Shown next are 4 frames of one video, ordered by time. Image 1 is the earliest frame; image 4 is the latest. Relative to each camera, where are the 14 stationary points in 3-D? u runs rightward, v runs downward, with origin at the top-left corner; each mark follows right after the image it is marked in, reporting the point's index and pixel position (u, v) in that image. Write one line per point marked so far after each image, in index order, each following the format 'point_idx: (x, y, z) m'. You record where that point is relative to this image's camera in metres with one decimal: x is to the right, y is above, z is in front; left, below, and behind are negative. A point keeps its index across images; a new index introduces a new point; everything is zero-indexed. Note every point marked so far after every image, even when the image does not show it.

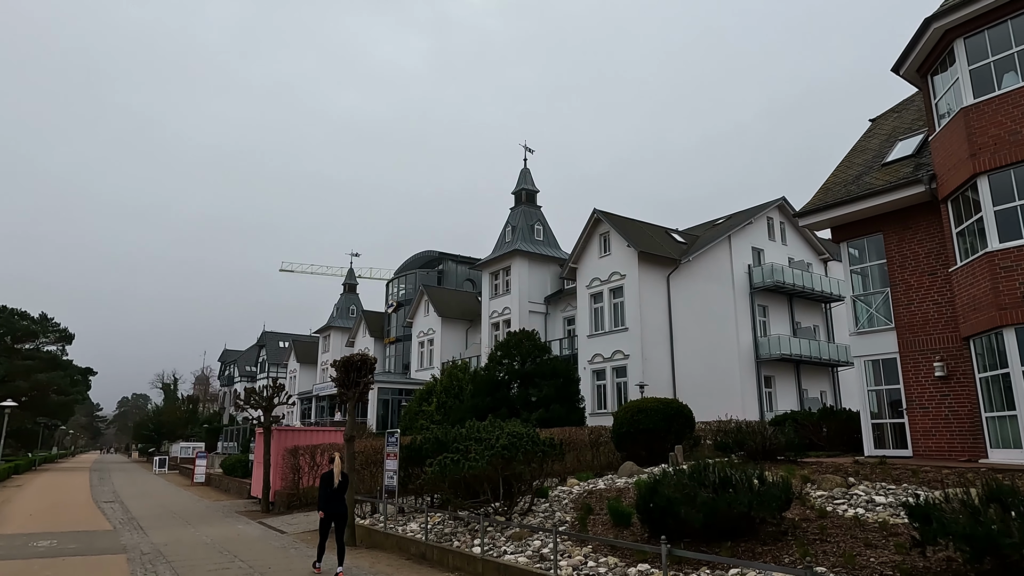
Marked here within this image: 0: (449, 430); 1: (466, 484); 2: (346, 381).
0: (-1.2, -2.8, +13.3) m
1: (-0.7, -3.1, +10.6) m
2: (-3.1, -1.7, +12.5) m
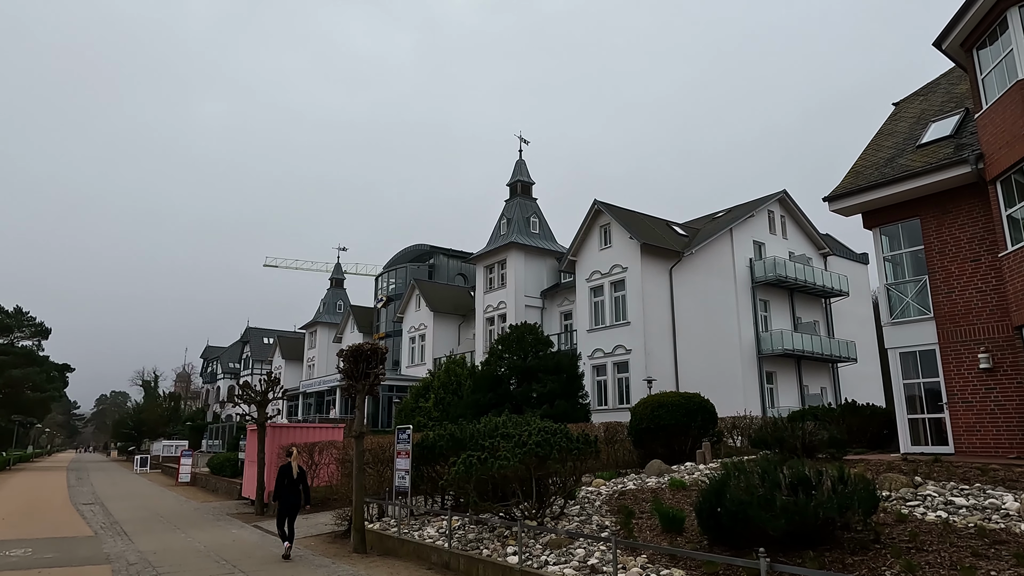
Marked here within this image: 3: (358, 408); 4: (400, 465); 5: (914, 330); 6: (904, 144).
0: (-0.8, -2.5, +12.2) m
1: (-0.3, -2.8, +9.5) m
2: (-2.7, -1.4, +11.4) m
3: (-2.6, -2.0, +11.3) m
4: (-2.0, -3.2, +12.0) m
5: (+8.8, -0.9, +14.8) m
6: (+9.3, +3.4, +16.1) m
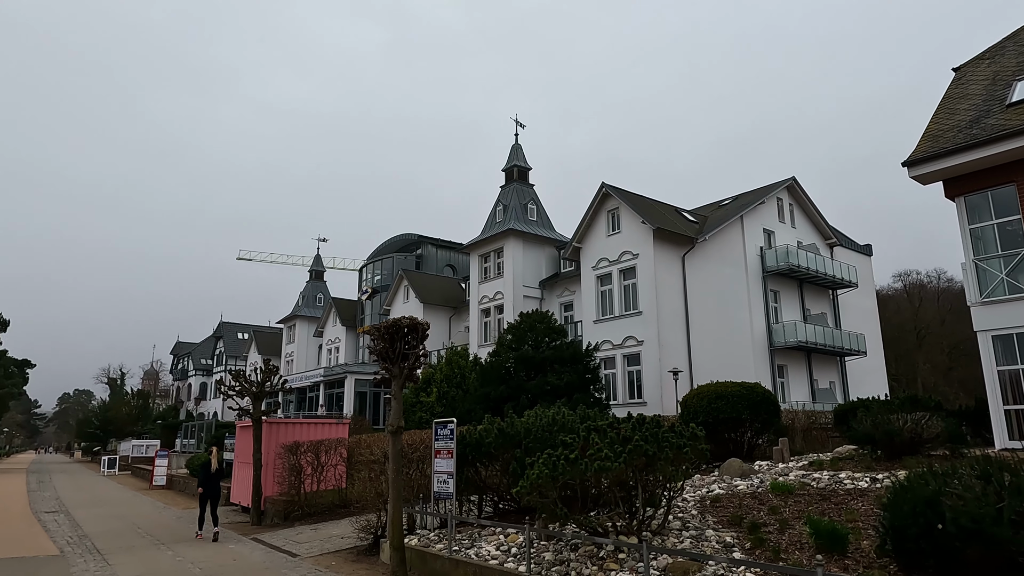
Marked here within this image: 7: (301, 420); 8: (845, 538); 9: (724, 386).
0: (+0.1, -2.0, +10.2) m
1: (+0.8, -2.3, +7.5) m
2: (-1.7, -0.9, +9.3) m
3: (-1.6, -1.5, +9.2) m
4: (-1.1, -2.6, +9.9) m
5: (+9.6, -0.4, +13.1) m
6: (+10.1, +3.9, +14.4) m
7: (-4.9, -3.1, +15.6) m
8: (+3.2, -2.4, +6.4) m
9: (+4.5, -2.1, +14.2) m
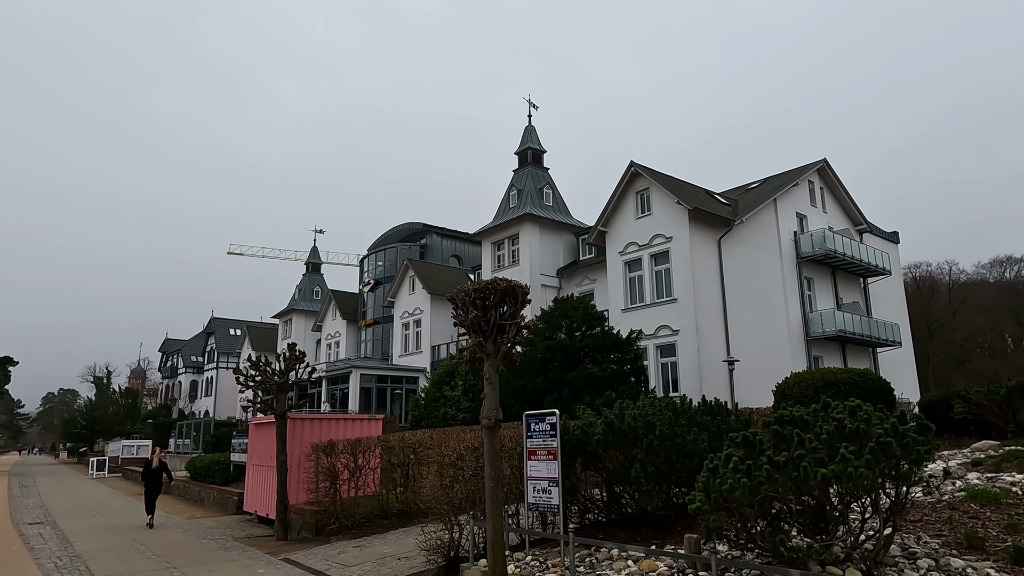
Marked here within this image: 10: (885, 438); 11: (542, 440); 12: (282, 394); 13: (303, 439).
0: (+1.4, -1.5, +8.1) m
1: (+2.2, -1.7, +5.4) m
2: (-0.3, -0.4, +7.1) m
3: (-0.2, -1.0, +7.0) m
4: (+0.3, -2.1, +7.8) m
5: (+10.9, +0.1, +11.1) m
6: (+11.4, +4.5, +12.4) m
7: (-3.6, -2.5, +13.4) m
8: (+4.6, -1.9, +4.4) m
9: (+5.7, -1.5, +12.2) m
10: (+2.7, -1.1, +5.1) m
11: (+0.3, -1.7, +7.7) m
12: (-4.6, -2.1, +13.5) m
13: (-4.0, -2.9, +12.9) m
